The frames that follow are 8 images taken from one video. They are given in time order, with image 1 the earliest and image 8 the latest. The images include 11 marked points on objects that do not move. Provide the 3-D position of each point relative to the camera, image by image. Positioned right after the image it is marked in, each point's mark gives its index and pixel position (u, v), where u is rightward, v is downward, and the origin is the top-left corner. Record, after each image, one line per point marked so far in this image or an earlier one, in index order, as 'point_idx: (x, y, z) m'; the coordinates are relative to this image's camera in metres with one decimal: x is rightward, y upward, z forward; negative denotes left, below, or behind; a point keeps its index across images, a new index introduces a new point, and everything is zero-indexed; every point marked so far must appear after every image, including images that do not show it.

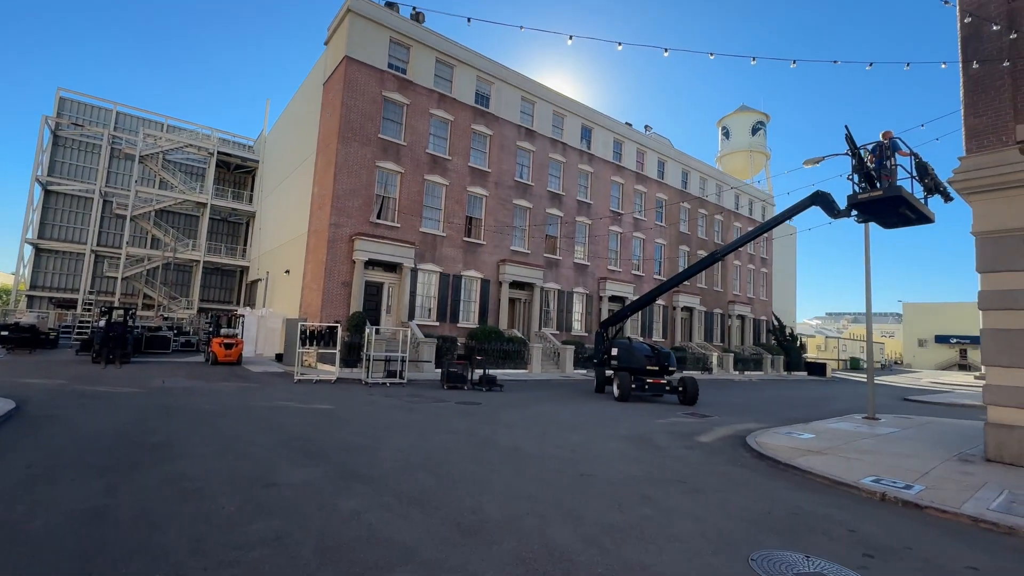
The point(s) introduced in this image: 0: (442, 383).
0: (-2.5, -3.5, +17.7) m
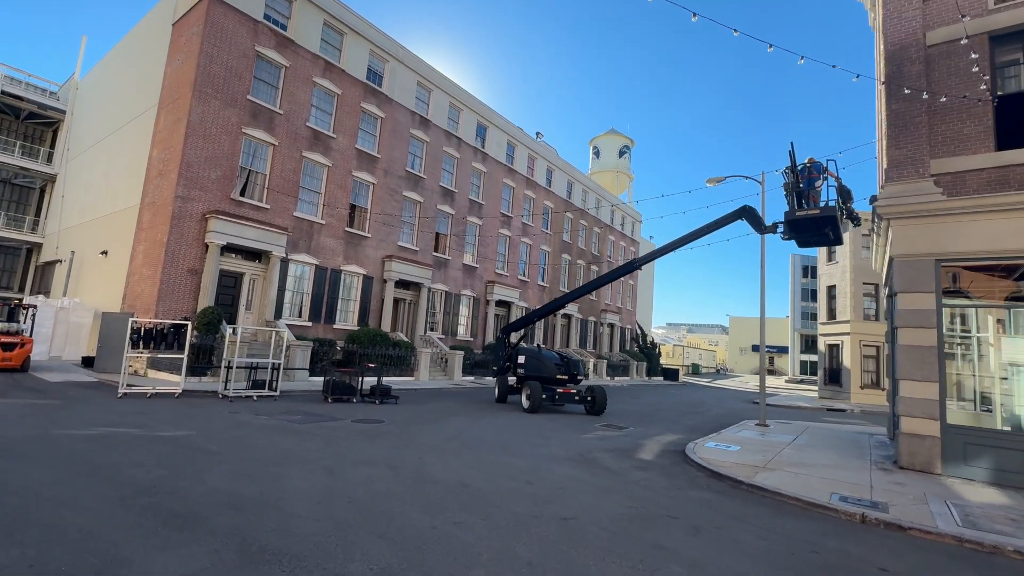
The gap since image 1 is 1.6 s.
0: (-5.6, -3.3, +14.9) m
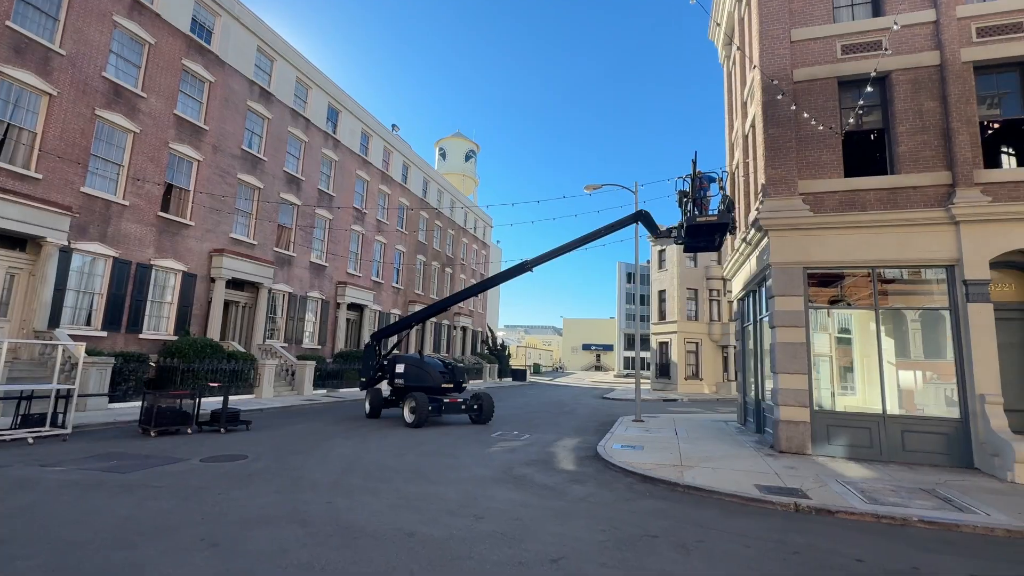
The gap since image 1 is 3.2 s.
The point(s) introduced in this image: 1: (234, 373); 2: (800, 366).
0: (-8.5, -3.3, +11.4) m
1: (-10.4, -3.2, +18.5) m
2: (+6.2, -1.7, +10.5) m
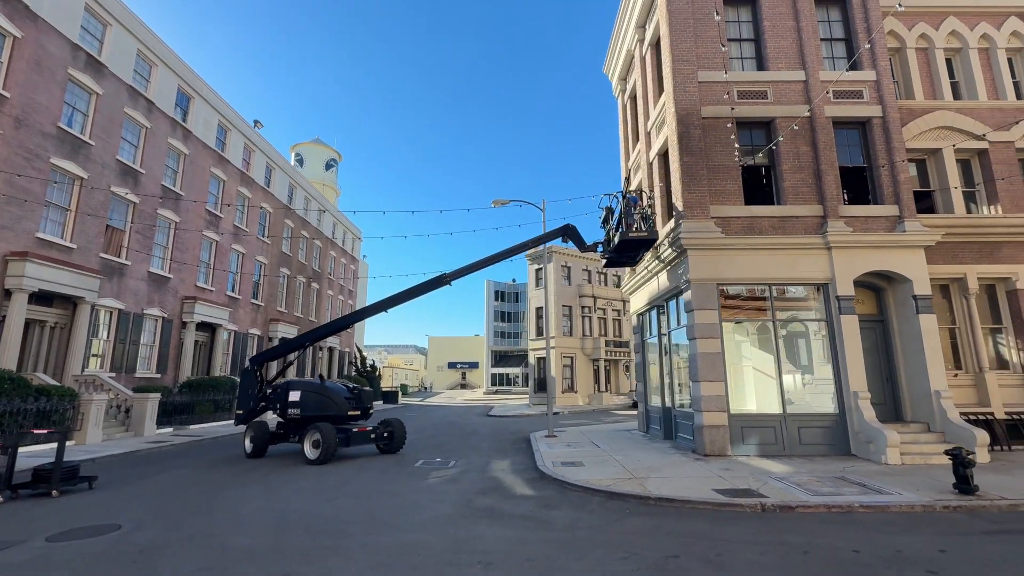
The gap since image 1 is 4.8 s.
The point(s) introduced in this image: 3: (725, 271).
0: (-9.4, -3.5, +7.9) m
1: (-13.3, -3.6, +14.1) m
2: (+4.8, -2.0, +11.5) m
3: (+5.2, +0.4, +11.9) m
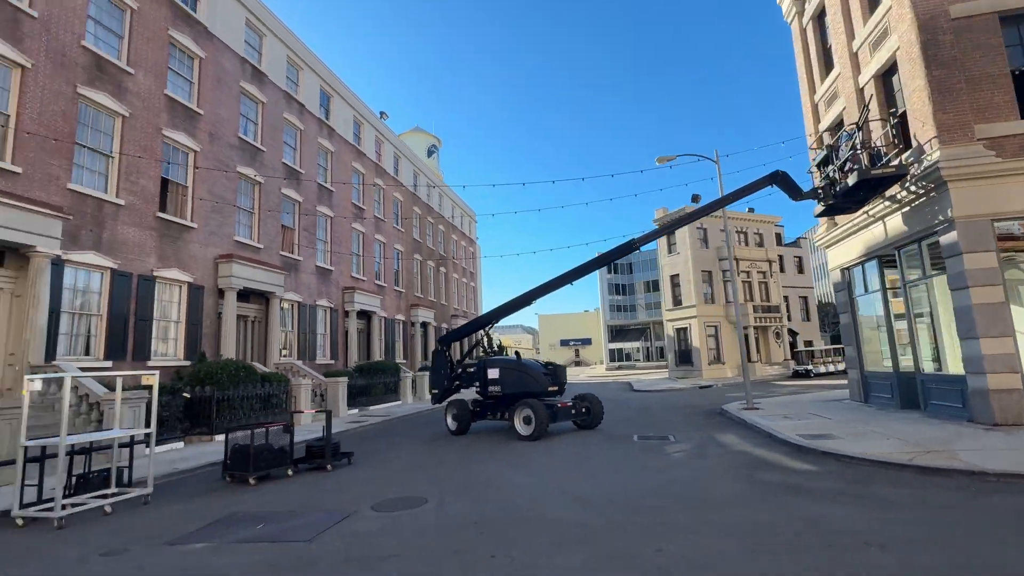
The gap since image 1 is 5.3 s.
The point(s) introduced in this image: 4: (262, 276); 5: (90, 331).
0: (-5.0, -3.4, +8.7) m
1: (-7.6, -3.5, +15.5) m
2: (+9.5, -0.8, +9.5) m
3: (+9.8, +1.7, +9.8) m
4: (-9.7, +0.5, +19.0) m
5: (-11.6, -1.2, +13.5) m
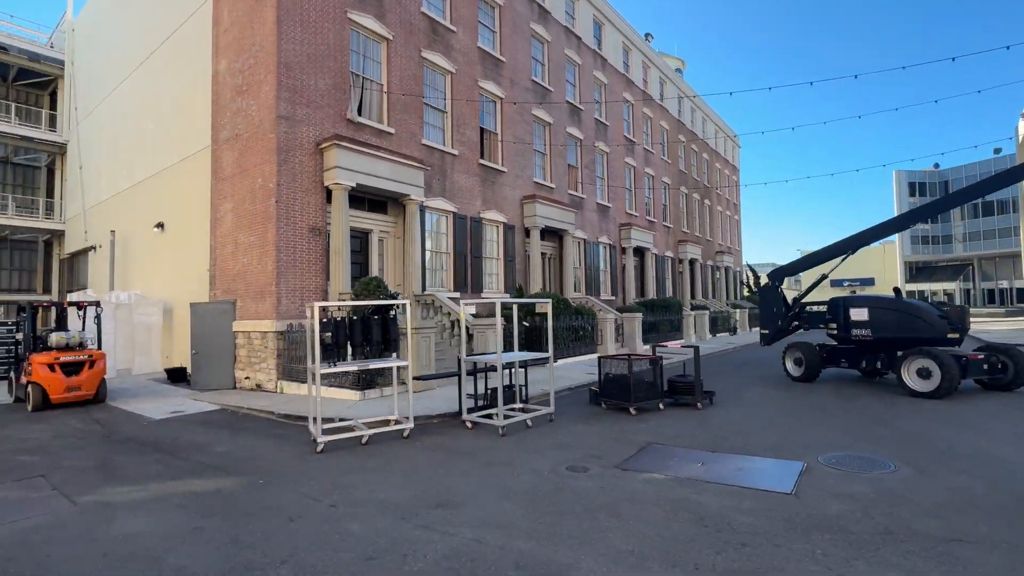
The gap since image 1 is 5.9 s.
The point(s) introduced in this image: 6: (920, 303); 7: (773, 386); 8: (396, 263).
0: (+1.7, -2.1, +9.0) m
1: (+2.3, -1.4, +16.2) m
2: (+15.0, +0.4, +3.0) m
3: (+15.3, +2.8, +2.9) m
4: (+1.8, +3.0, +19.8) m
5: (-2.2, +0.7, +15.9) m
6: (+8.5, -0.3, +10.4) m
7: (+5.9, -2.3, +11.2) m
8: (-3.6, +0.7, +14.9) m
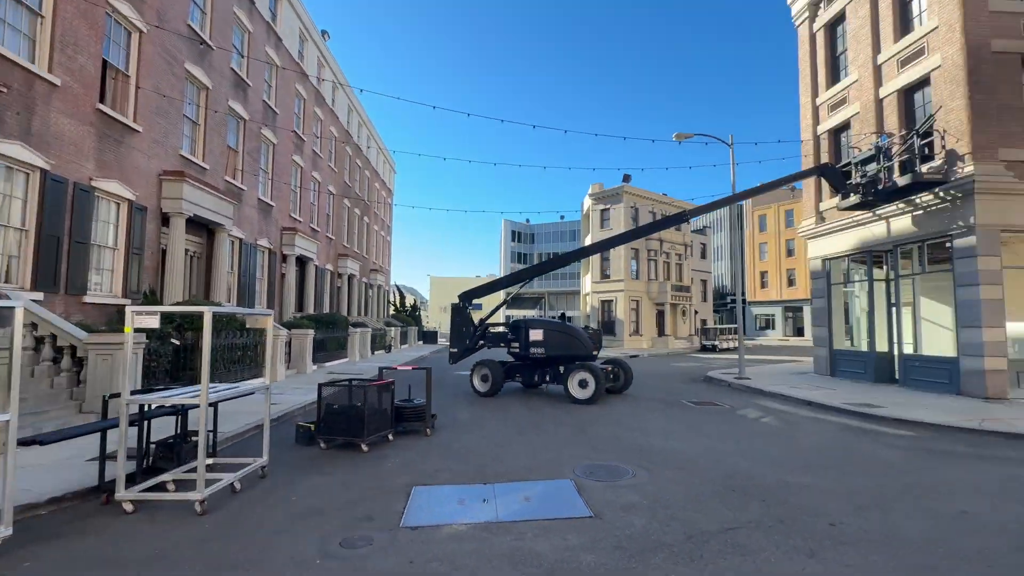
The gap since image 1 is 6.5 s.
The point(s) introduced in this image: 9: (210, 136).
0: (-2.7, -2.3, +7.3) m
1: (-7.0, -1.6, +13.2) m
2: (+11.3, -0.8, +11.6) m
3: (+11.7, +1.7, +11.8) m
4: (-9.4, +2.7, +15.8) m
5: (-10.1, +0.8, +10.1) m
6: (+1.6, -1.0, +12.9) m
7: (-1.0, -2.7, +11.6) m
8: (-10.4, +0.9, +8.4) m
9: (-10.1, +5.1, +16.6) m
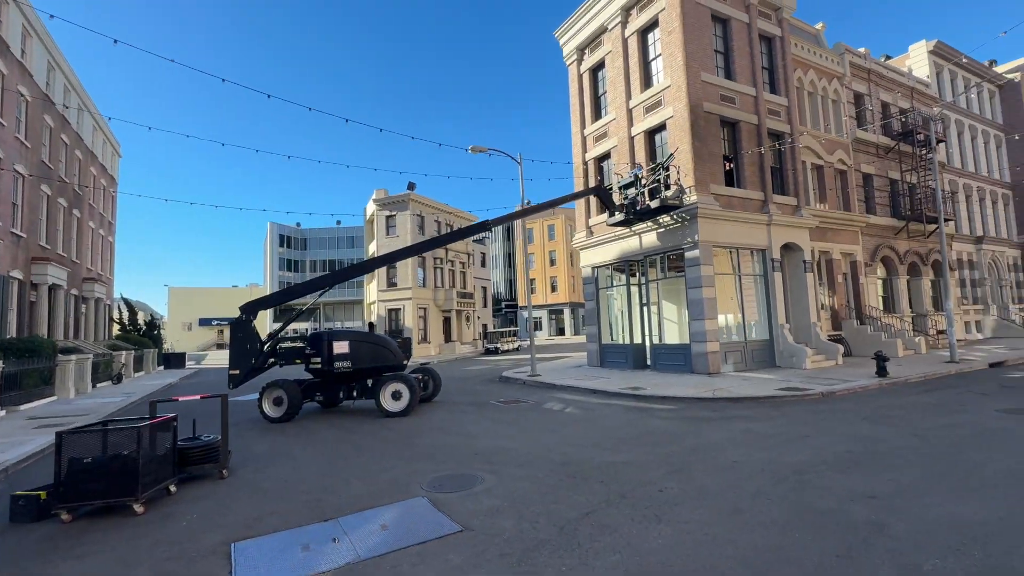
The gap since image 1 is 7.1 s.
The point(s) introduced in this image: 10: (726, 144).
0: (-4.7, -2.4, +5.3) m
1: (-11.1, -1.9, +8.7) m
2: (+6.1, -0.8, +15.3) m
3: (+6.3, +1.7, +15.6) m
4: (-14.5, +2.4, +10.1) m
5: (-12.6, +0.6, +4.6) m
6: (-3.3, -1.2, +12.2) m
7: (-5.0, -2.9, +9.9) m
8: (-12.2, +0.7, +3.0) m
9: (-15.5, +4.7, +10.6) m
10: (+6.9, +4.9, +16.5) m
